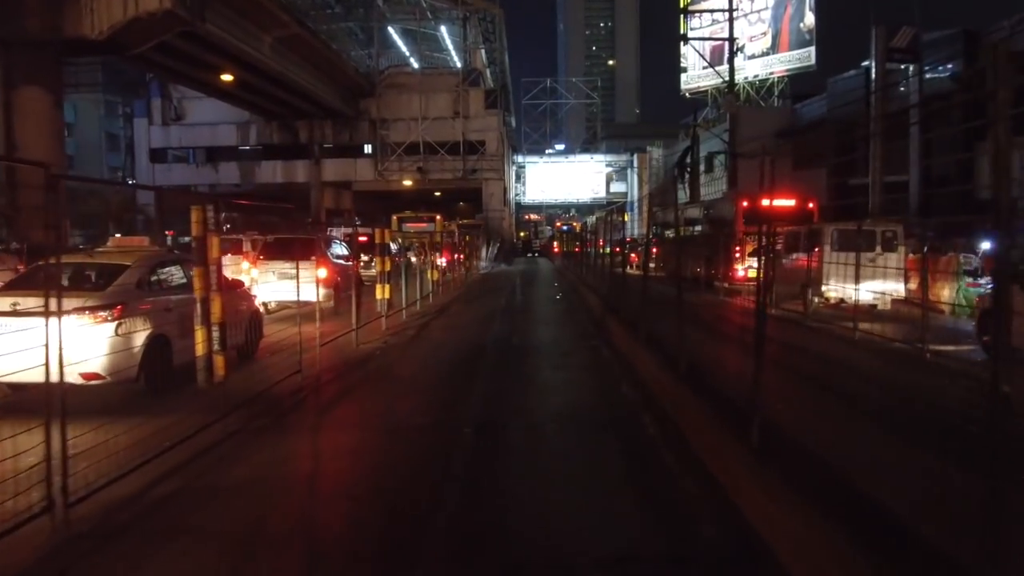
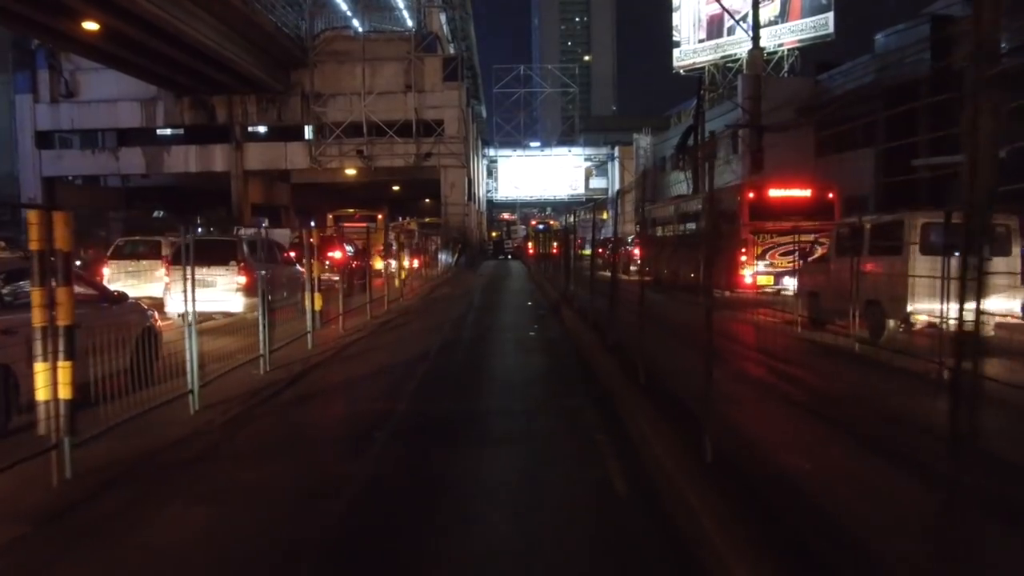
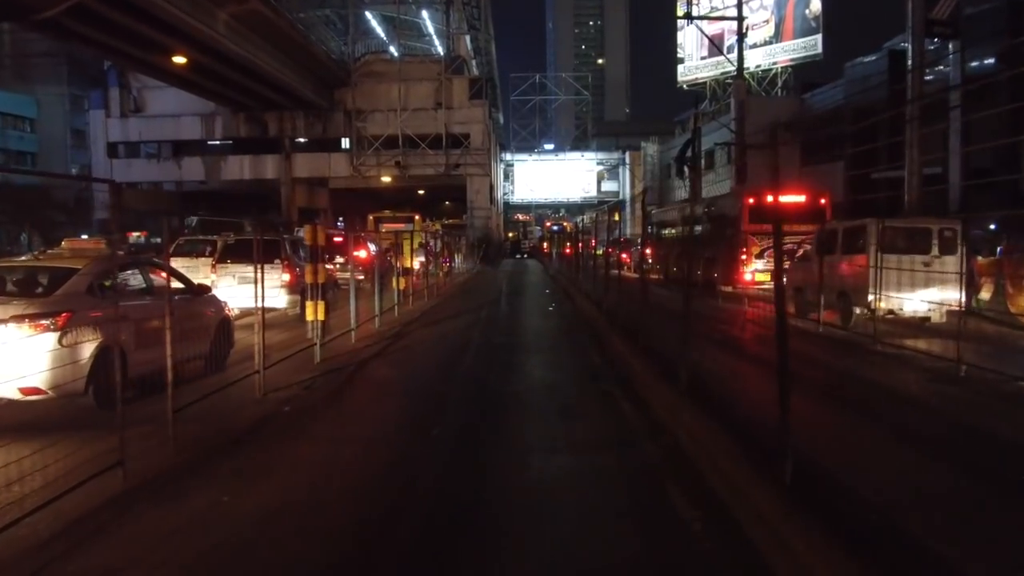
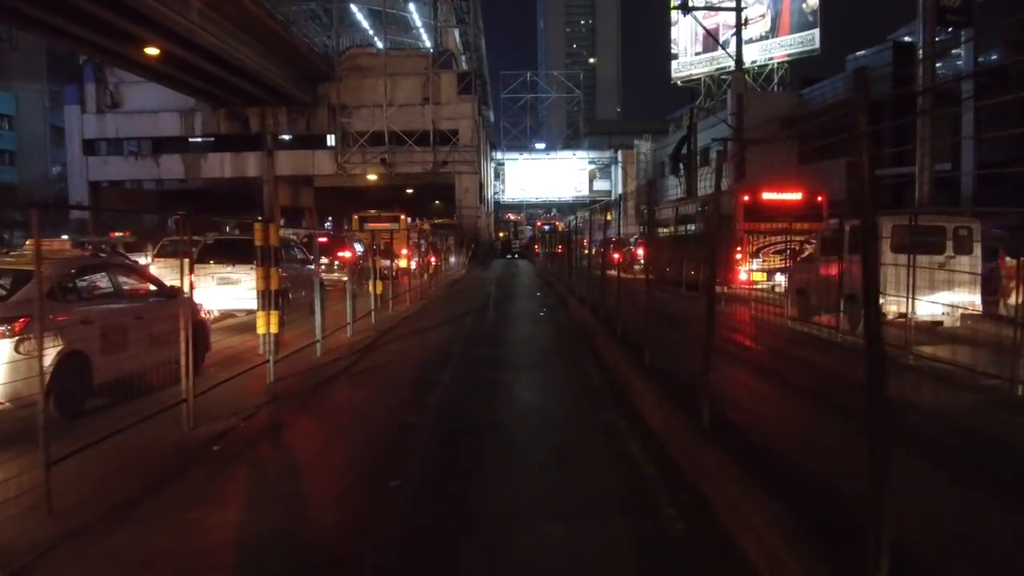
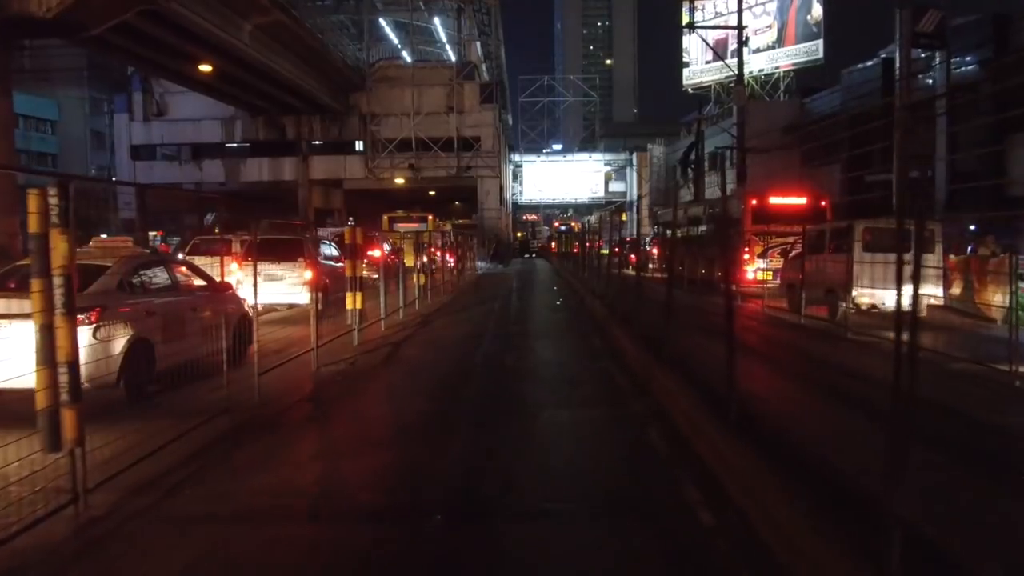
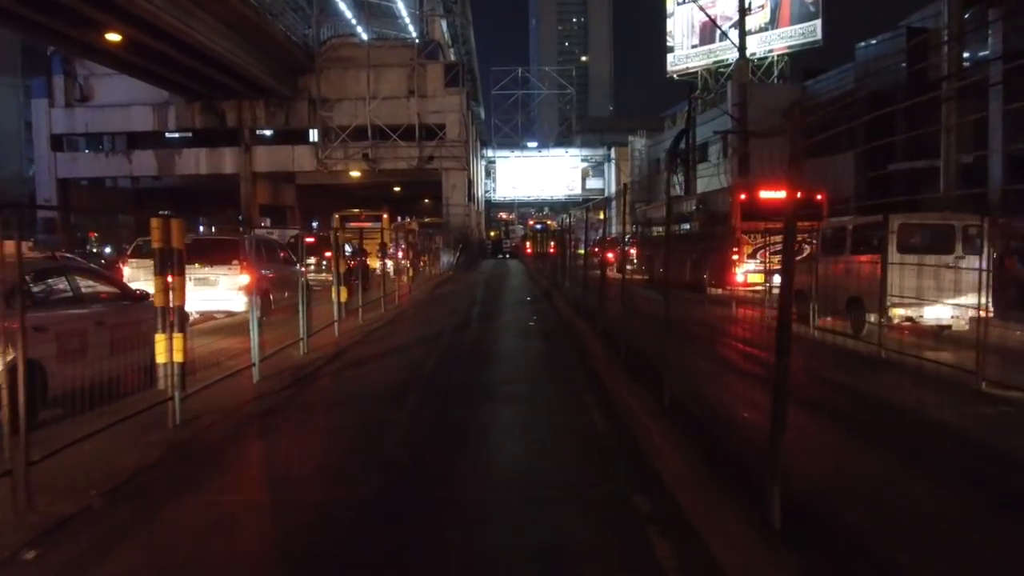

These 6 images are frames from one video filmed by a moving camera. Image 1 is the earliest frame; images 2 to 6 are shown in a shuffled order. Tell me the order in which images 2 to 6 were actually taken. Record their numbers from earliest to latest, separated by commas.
5, 3, 4, 6, 2
